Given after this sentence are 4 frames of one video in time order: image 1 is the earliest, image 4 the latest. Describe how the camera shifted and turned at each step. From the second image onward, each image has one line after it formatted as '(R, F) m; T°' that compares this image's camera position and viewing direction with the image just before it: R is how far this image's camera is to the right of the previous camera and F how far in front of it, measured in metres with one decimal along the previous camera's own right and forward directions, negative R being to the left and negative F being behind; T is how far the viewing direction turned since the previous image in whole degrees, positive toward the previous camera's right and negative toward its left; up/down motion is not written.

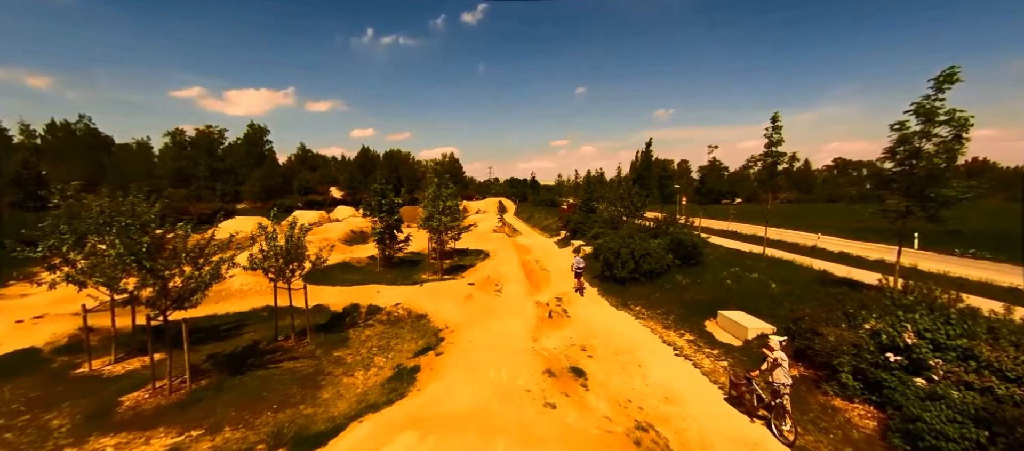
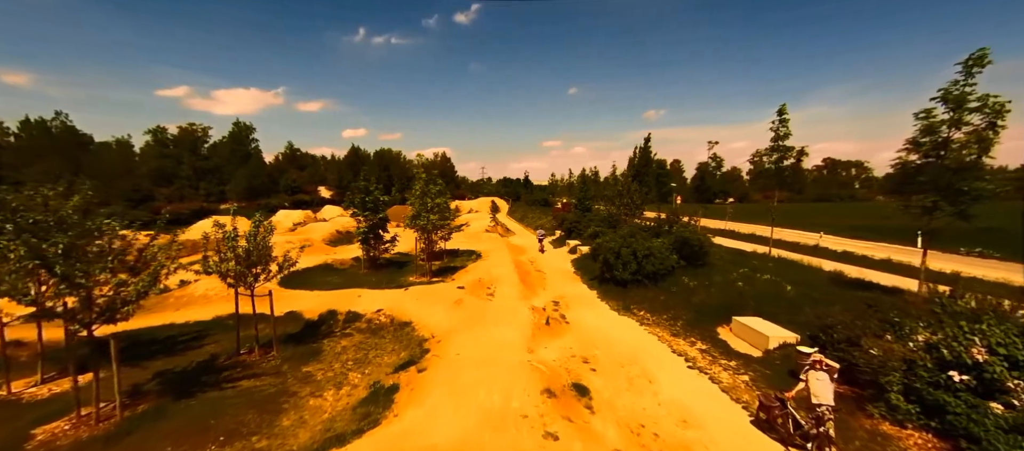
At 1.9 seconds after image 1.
(0.0, +1.9) m; +1°
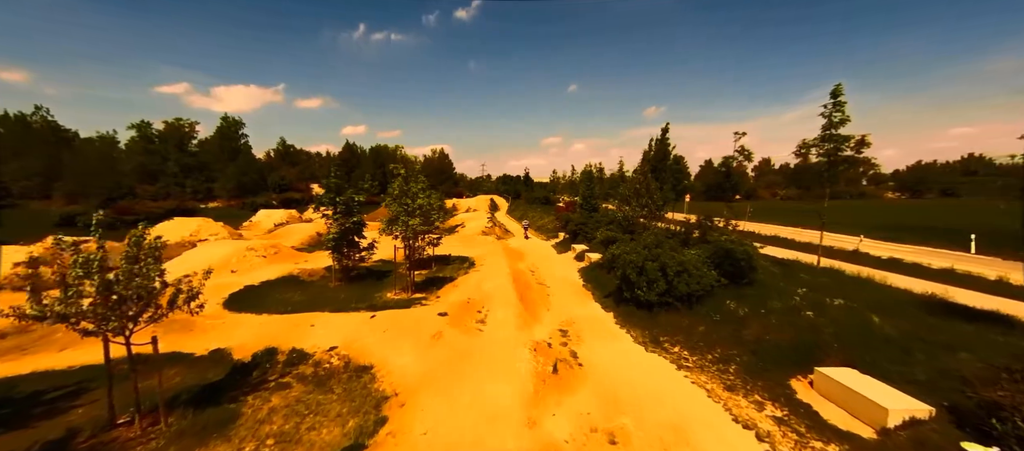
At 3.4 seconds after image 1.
(+0.2, +4.8) m; 0°
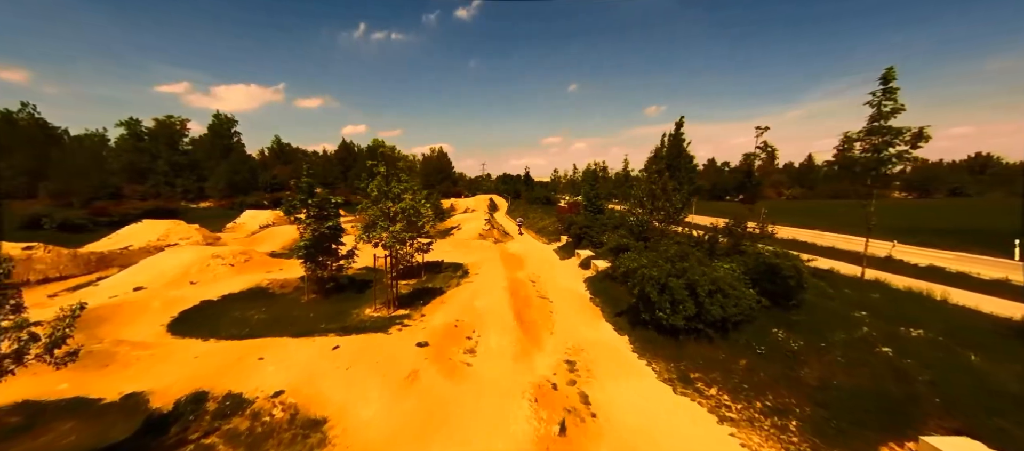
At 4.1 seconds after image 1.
(+0.2, +3.2) m; 0°
